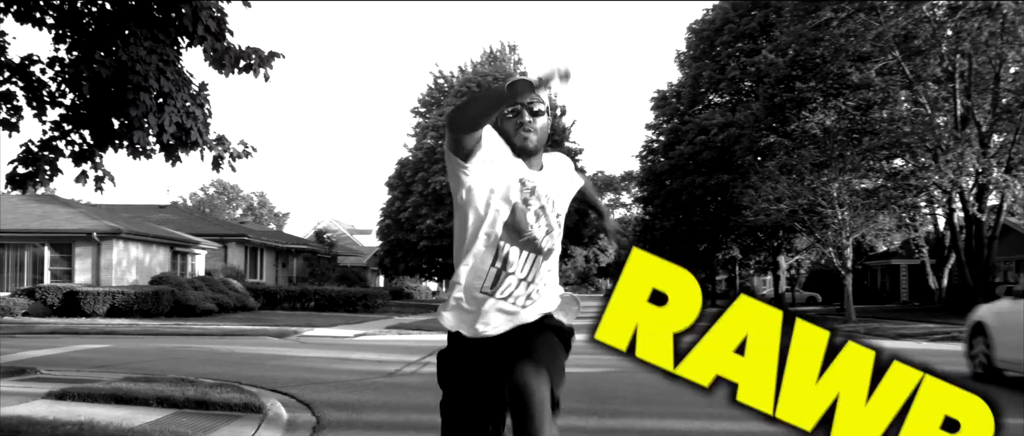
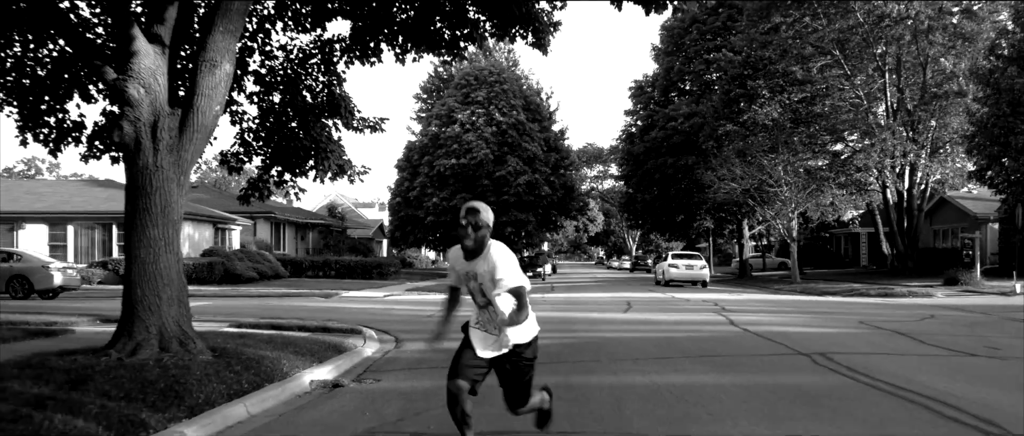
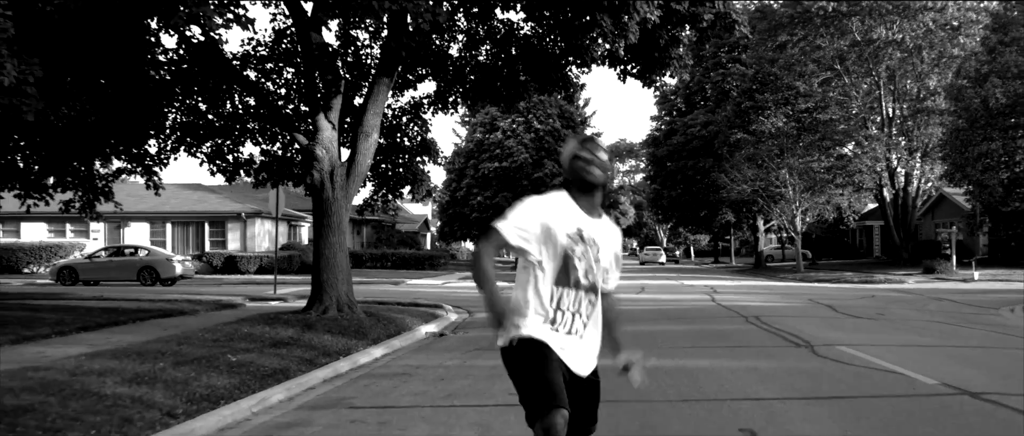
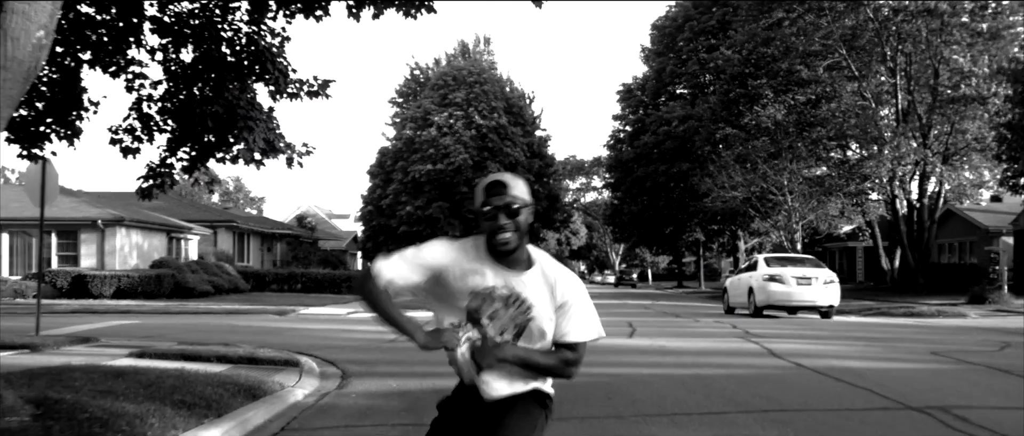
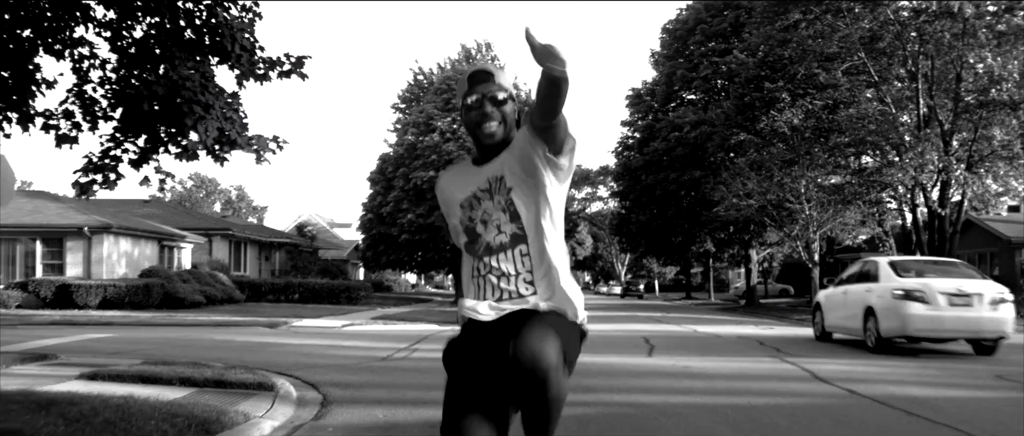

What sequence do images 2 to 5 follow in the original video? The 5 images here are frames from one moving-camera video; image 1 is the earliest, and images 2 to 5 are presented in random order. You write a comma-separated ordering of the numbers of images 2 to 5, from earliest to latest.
5, 4, 2, 3
